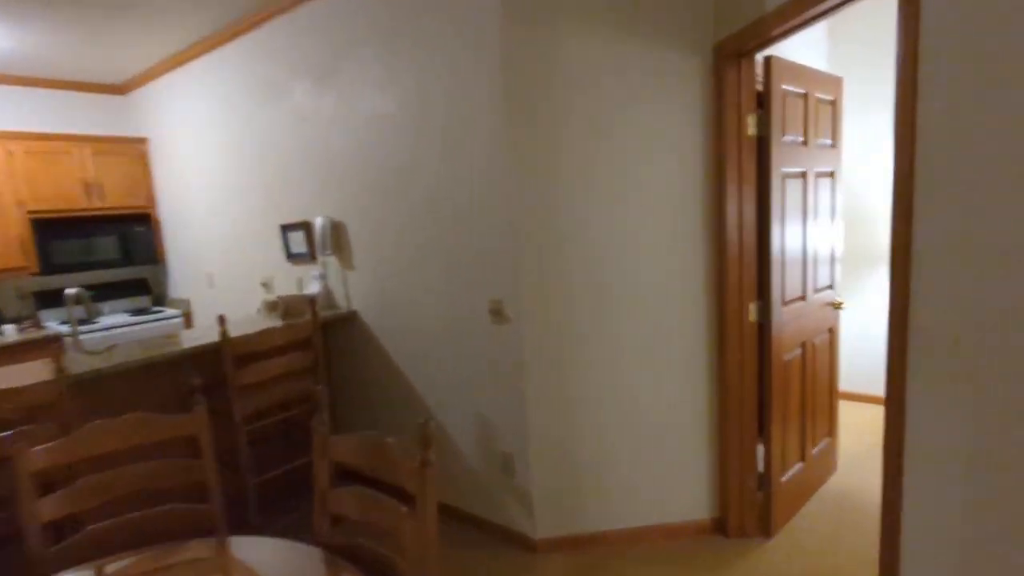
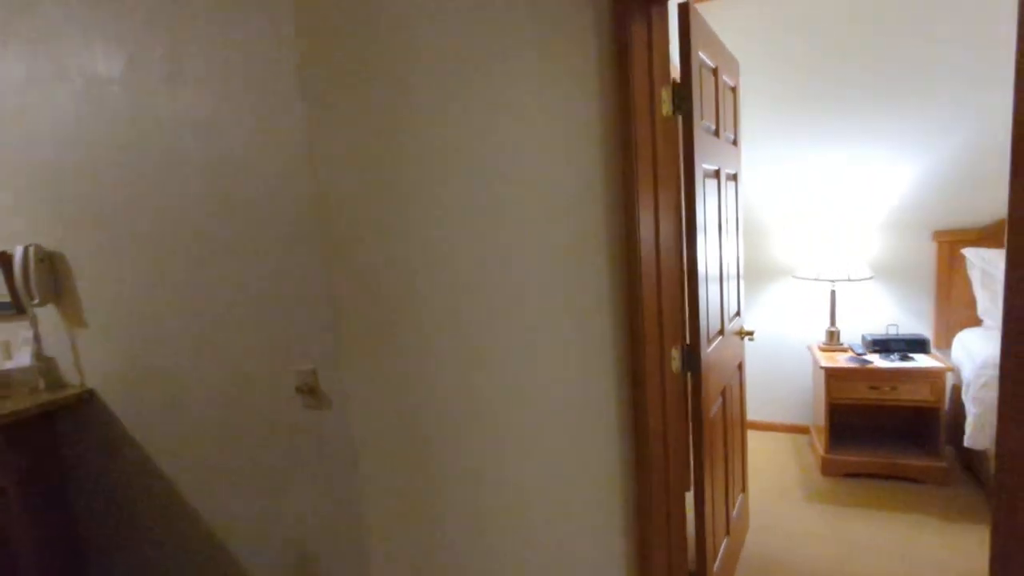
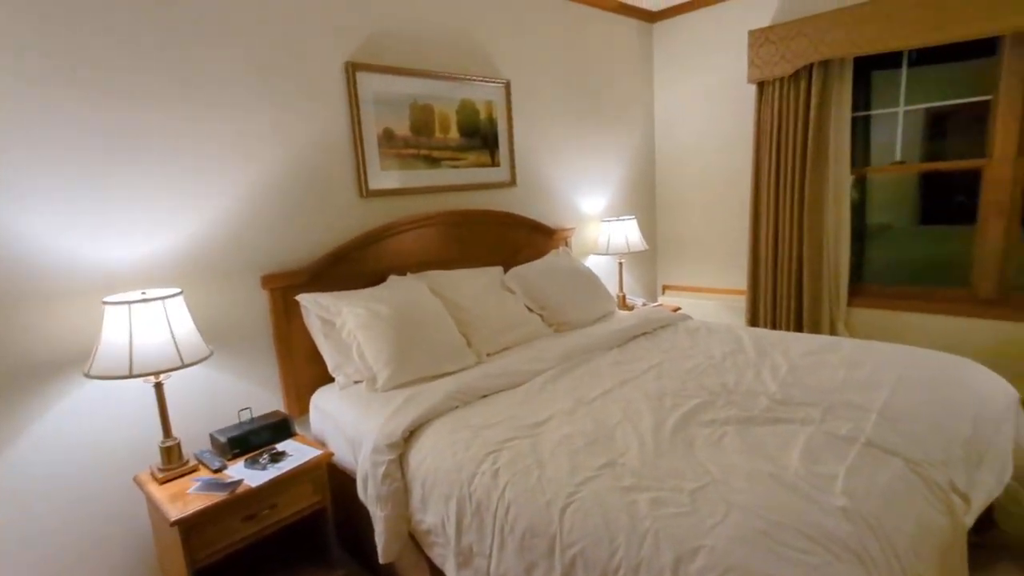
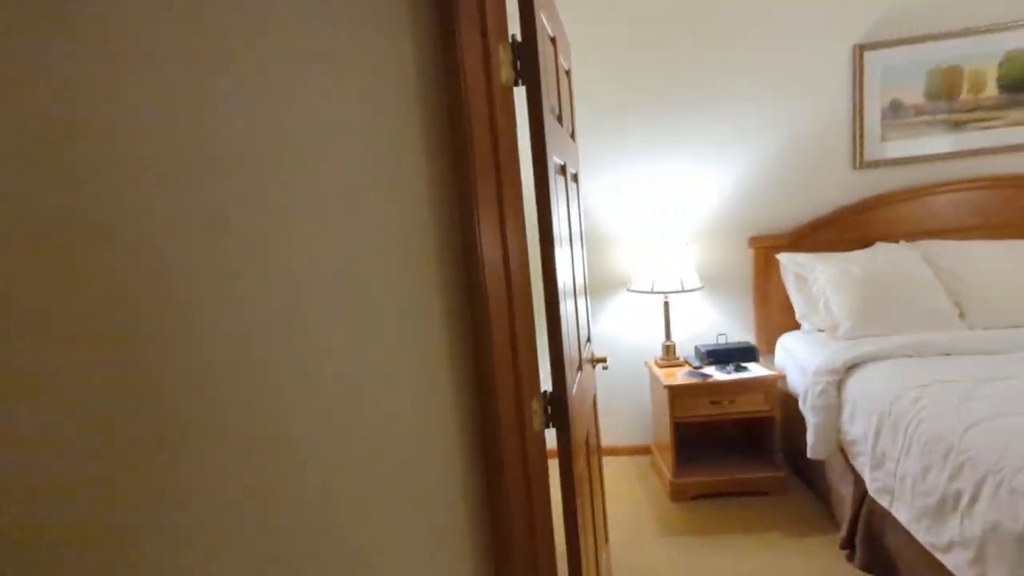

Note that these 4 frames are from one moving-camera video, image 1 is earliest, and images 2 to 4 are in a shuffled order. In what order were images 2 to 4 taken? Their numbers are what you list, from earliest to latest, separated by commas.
2, 4, 3
